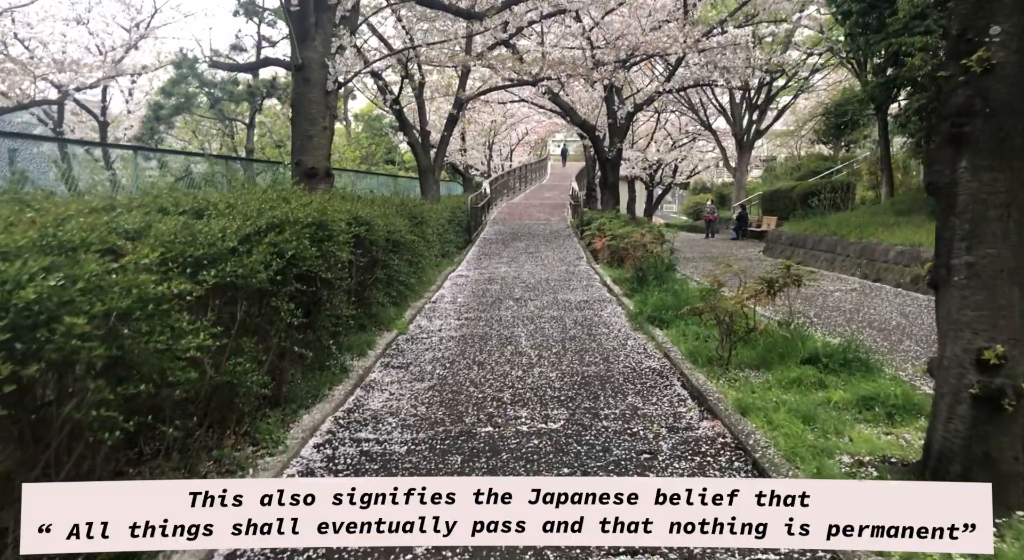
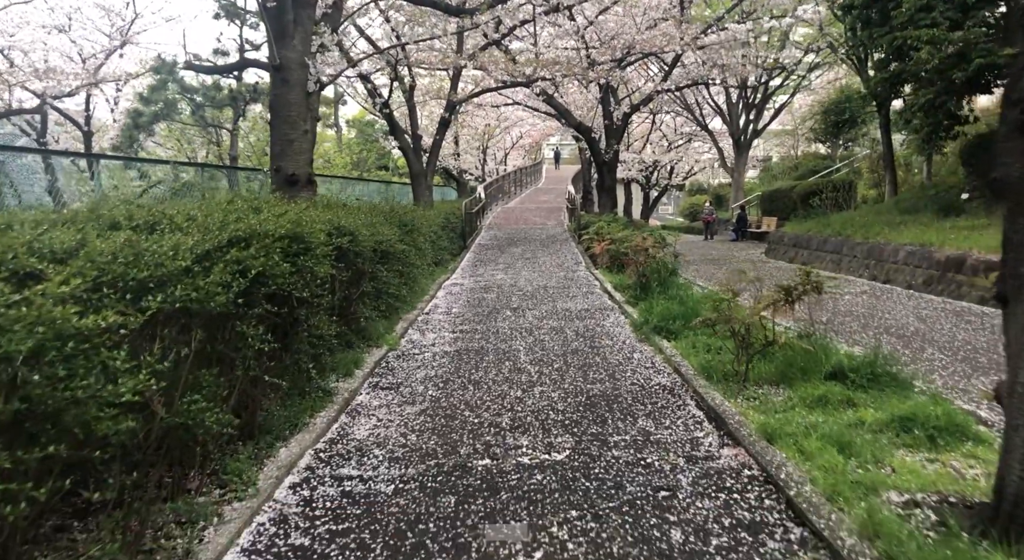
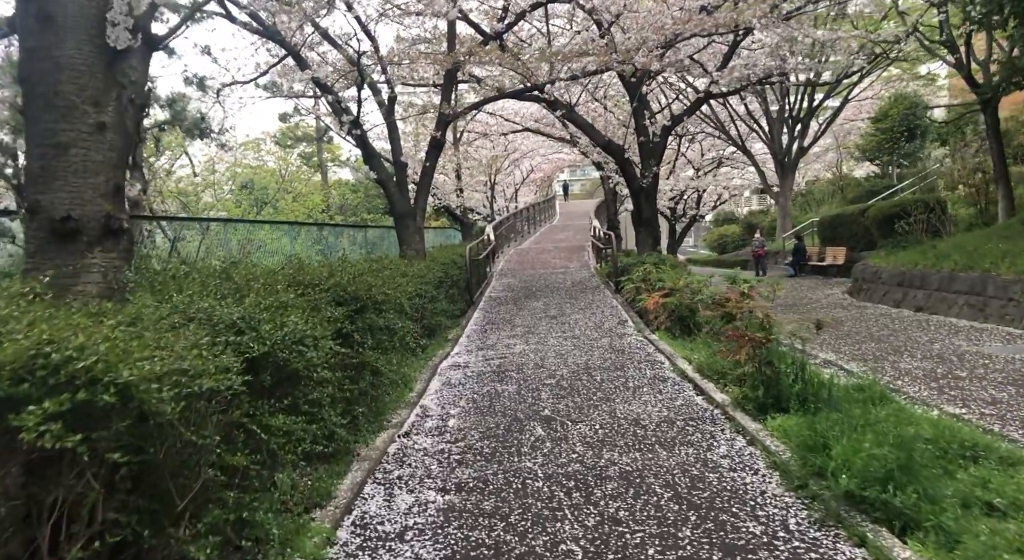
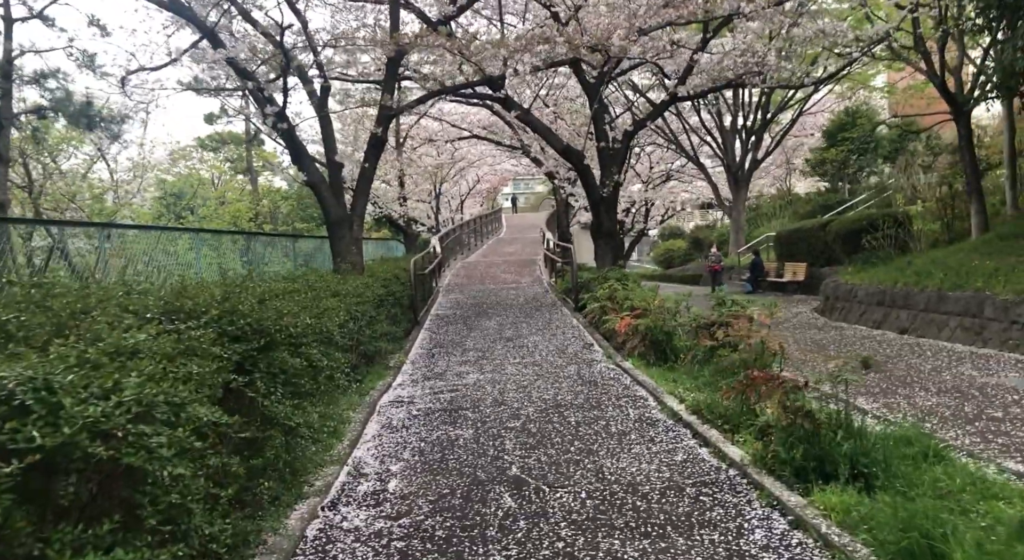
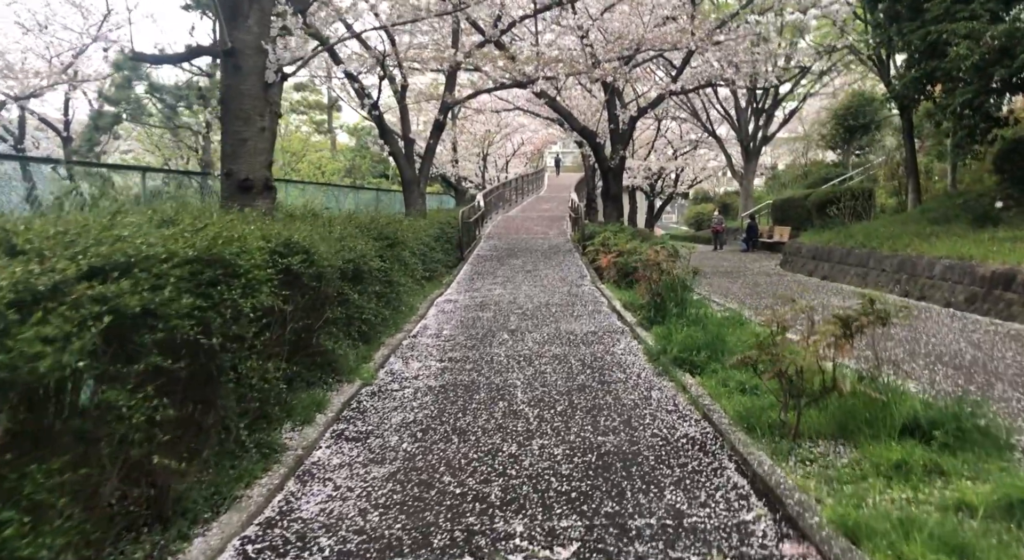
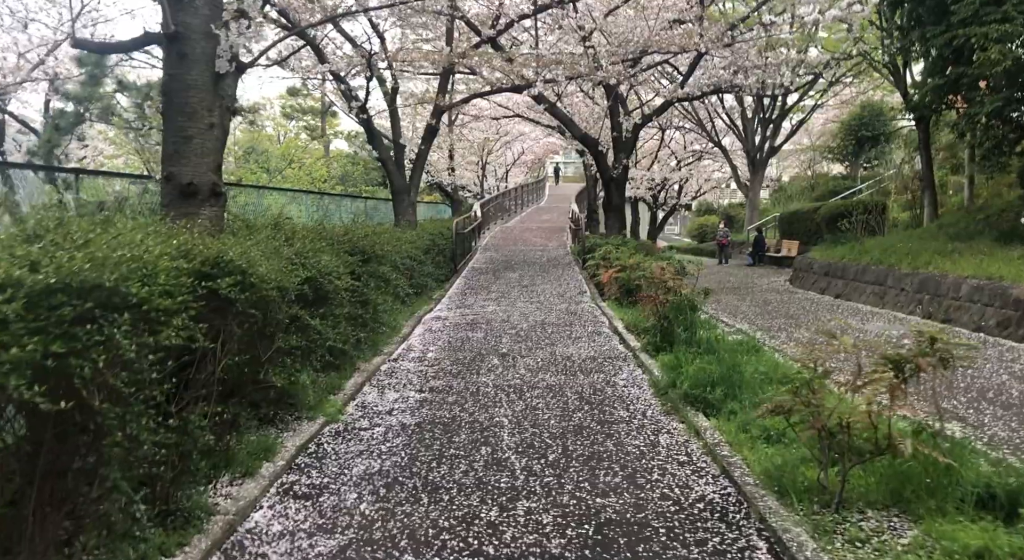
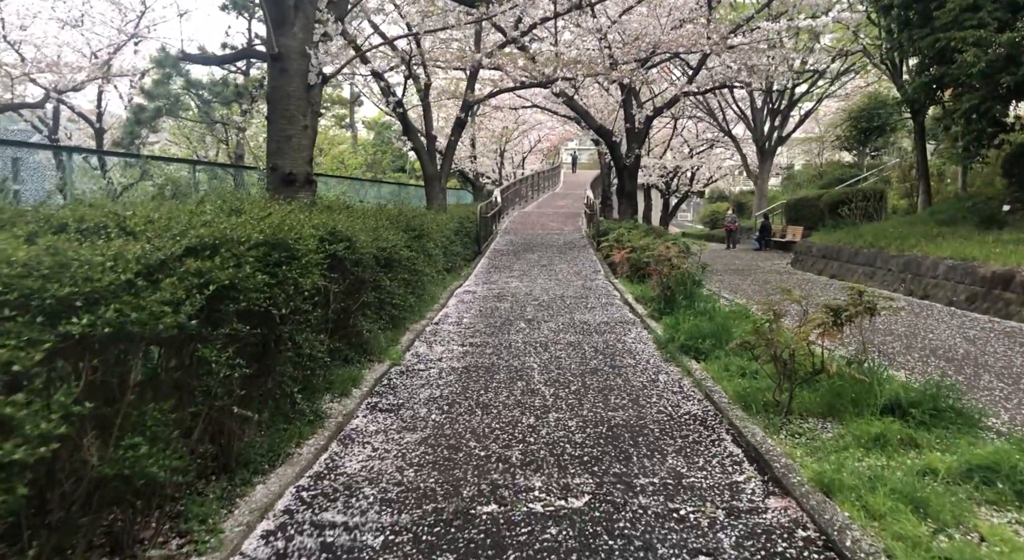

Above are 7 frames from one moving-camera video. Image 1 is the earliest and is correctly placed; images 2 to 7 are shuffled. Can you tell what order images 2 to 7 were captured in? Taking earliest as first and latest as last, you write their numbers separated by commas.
2, 7, 5, 6, 3, 4
